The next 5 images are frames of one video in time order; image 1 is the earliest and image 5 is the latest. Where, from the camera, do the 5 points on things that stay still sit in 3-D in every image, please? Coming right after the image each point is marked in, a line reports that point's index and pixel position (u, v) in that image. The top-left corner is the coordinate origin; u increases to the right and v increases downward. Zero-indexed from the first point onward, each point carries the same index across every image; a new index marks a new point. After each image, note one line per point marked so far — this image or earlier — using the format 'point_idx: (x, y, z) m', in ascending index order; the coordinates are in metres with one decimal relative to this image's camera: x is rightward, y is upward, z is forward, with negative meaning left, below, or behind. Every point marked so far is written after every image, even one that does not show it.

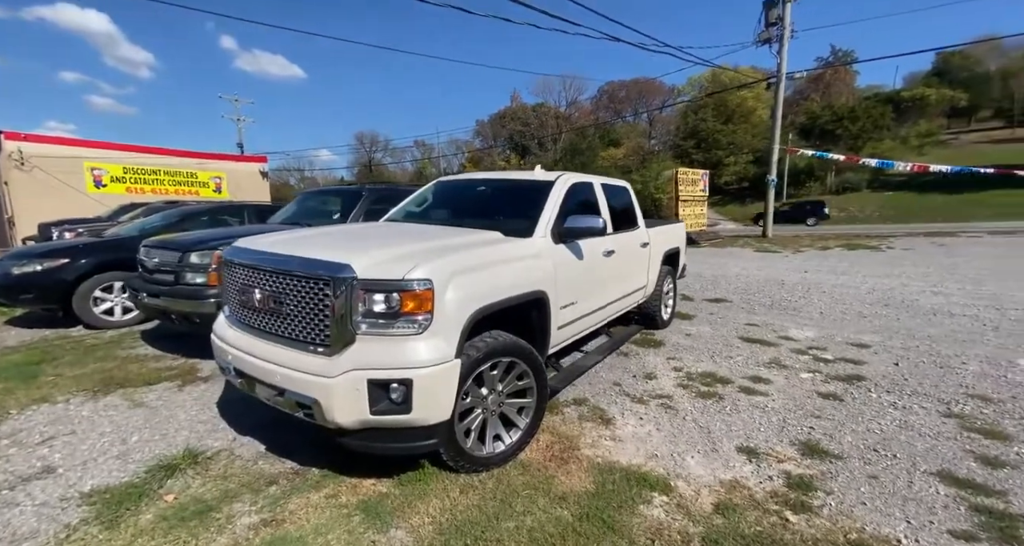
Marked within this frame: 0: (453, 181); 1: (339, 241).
0: (-0.5, +0.8, +4.2) m
1: (-1.0, +0.2, +2.6) m
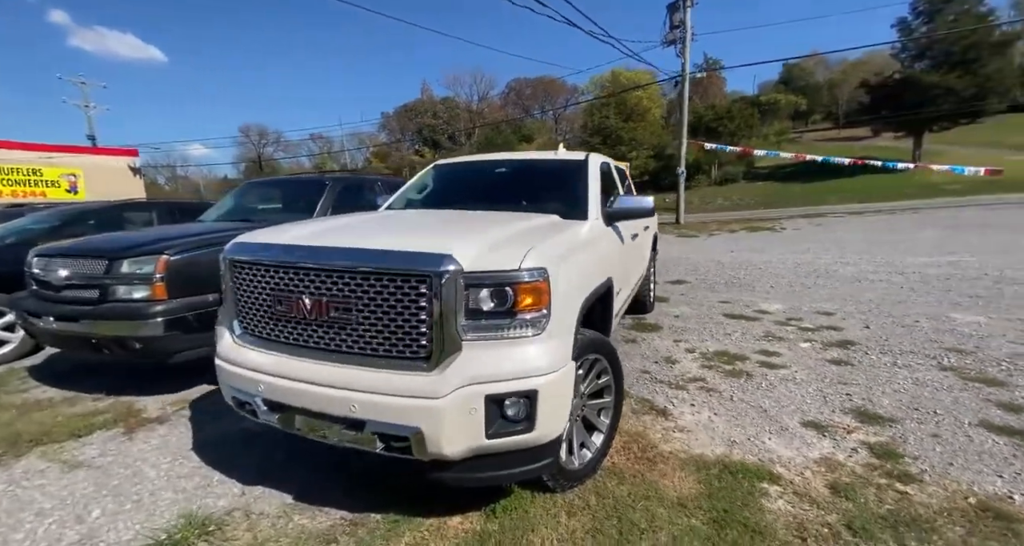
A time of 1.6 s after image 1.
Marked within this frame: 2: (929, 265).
0: (-0.4, +0.9, +3.7) m
1: (-0.5, +0.2, +2.1) m
2: (+7.2, +0.1, +7.9) m
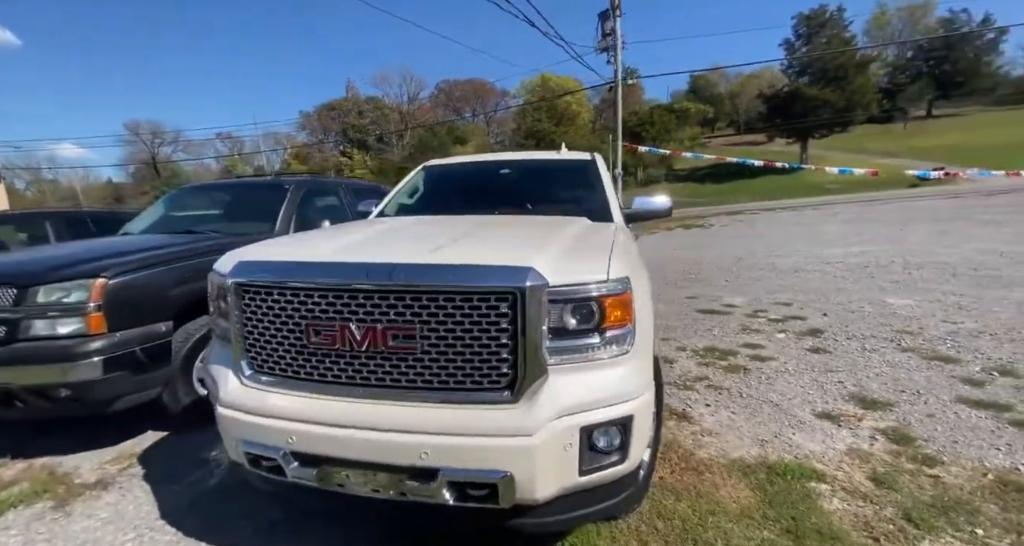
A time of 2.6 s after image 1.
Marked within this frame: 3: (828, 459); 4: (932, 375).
0: (-0.5, +0.8, +3.4) m
1: (-0.3, +0.1, +1.8) m
2: (+6.4, +0.3, +8.8) m
3: (+1.7, -1.0, +2.5) m
4: (+3.2, -0.8, +3.5) m
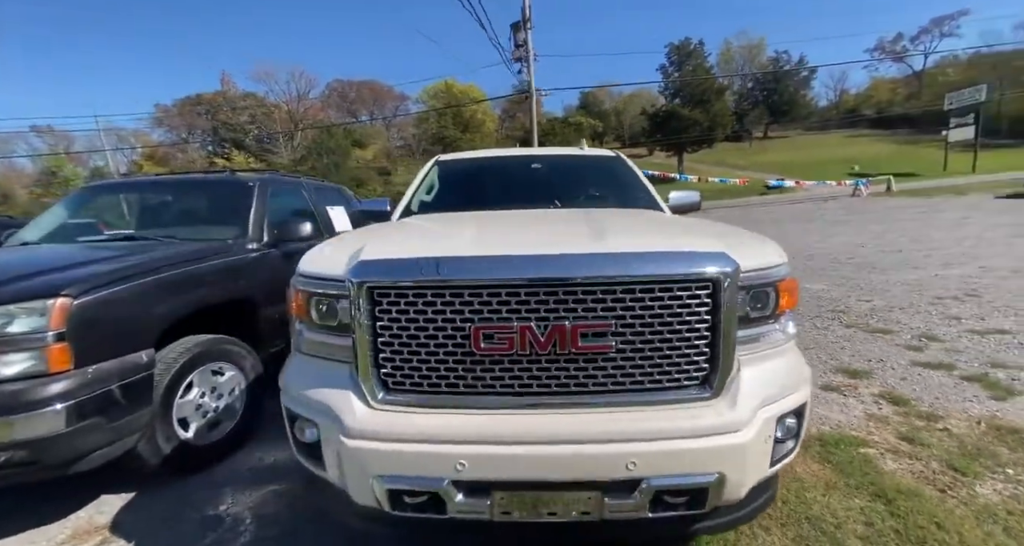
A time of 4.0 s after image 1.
0: (-0.4, +0.8, +3.1) m
1: (+0.2, +0.2, +1.6) m
2: (+5.1, +0.5, +10.0) m
3: (+2.1, -0.9, +2.8) m
4: (+3.3, -0.6, +4.1) m
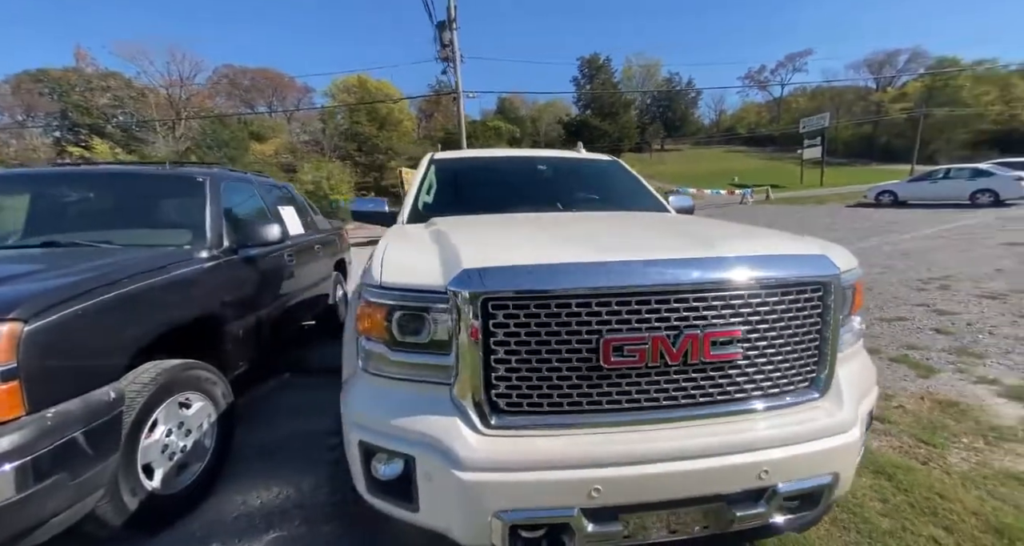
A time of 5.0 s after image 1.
0: (-0.4, +0.8, +2.9) m
1: (+0.5, +0.2, +1.6) m
2: (+3.6, +0.5, +10.7) m
3: (+2.1, -0.9, +3.0) m
4: (+3.0, -0.6, +4.5) m
